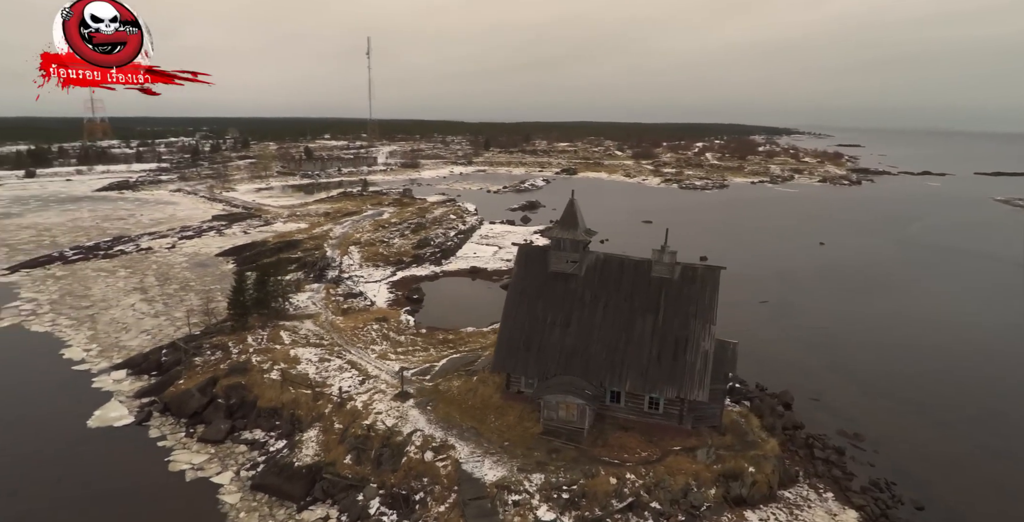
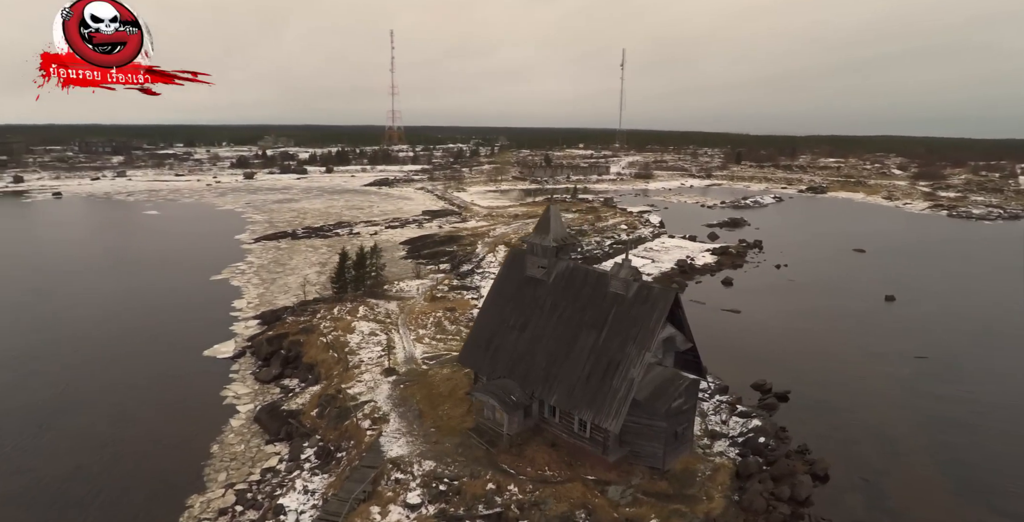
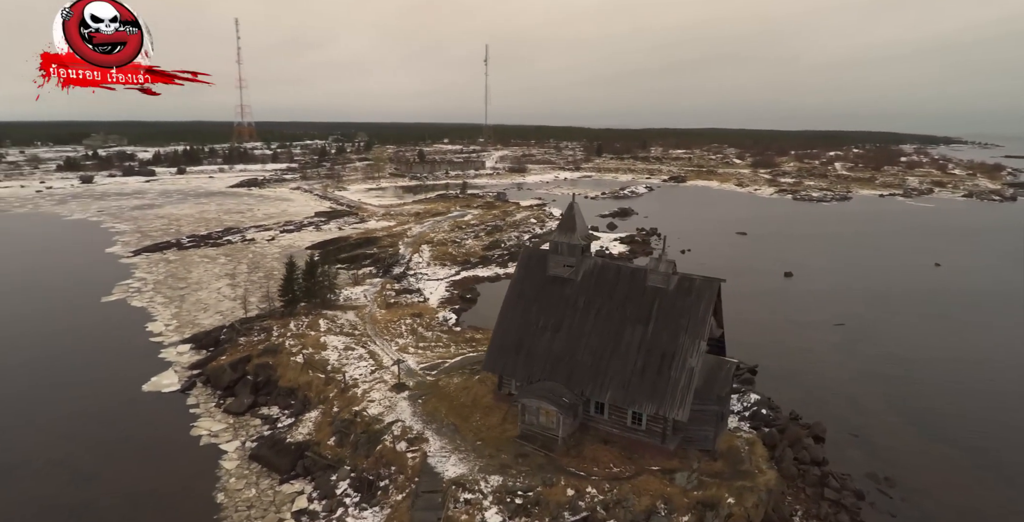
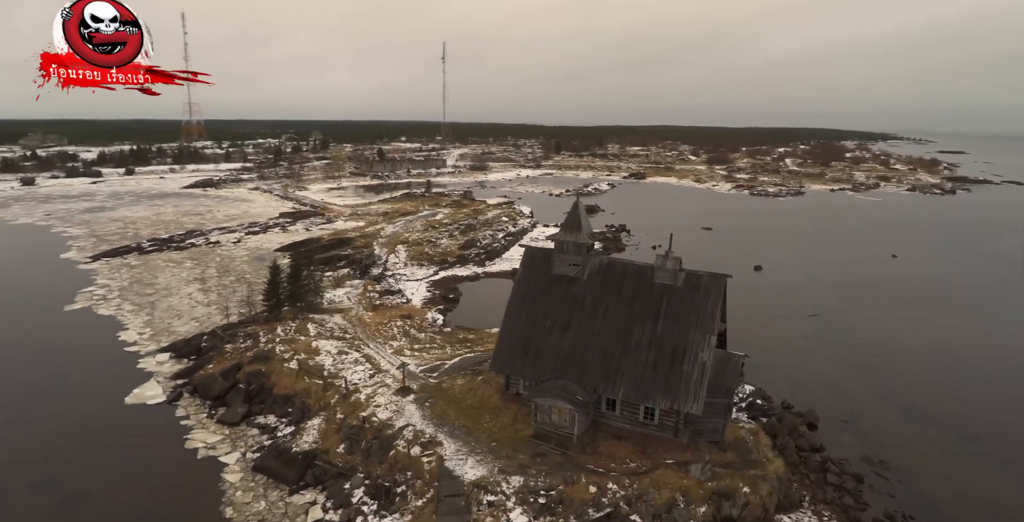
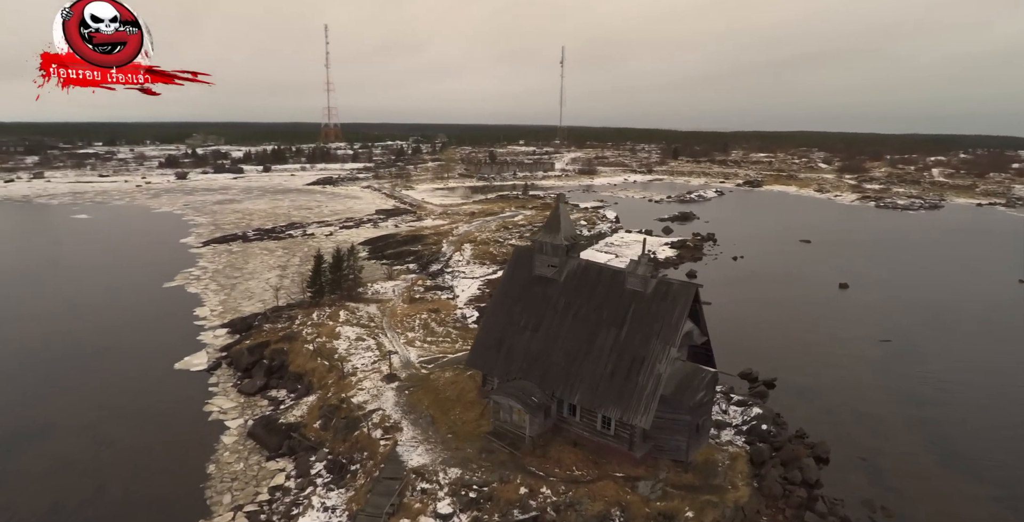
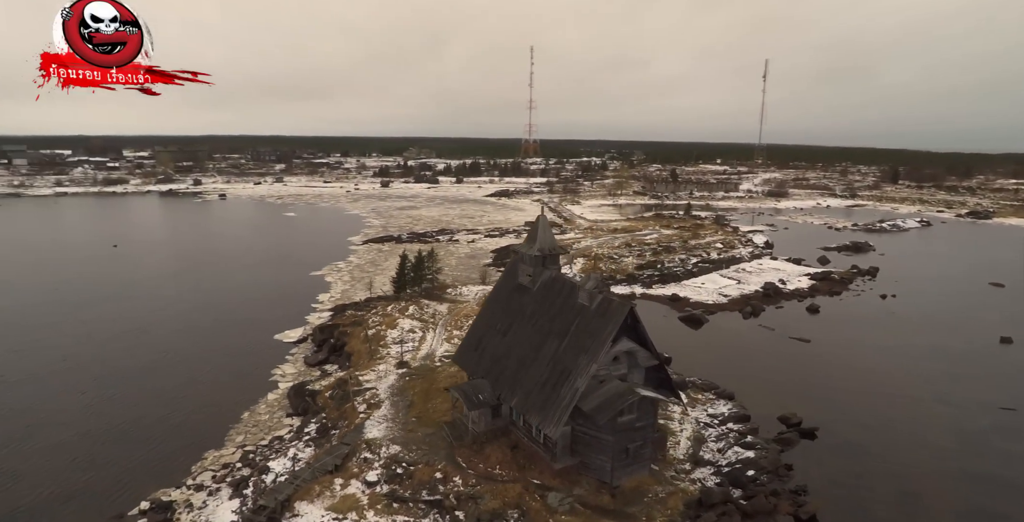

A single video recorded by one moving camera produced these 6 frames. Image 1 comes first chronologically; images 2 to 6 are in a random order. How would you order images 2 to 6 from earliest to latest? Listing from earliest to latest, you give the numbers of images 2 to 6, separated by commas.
4, 3, 5, 2, 6
